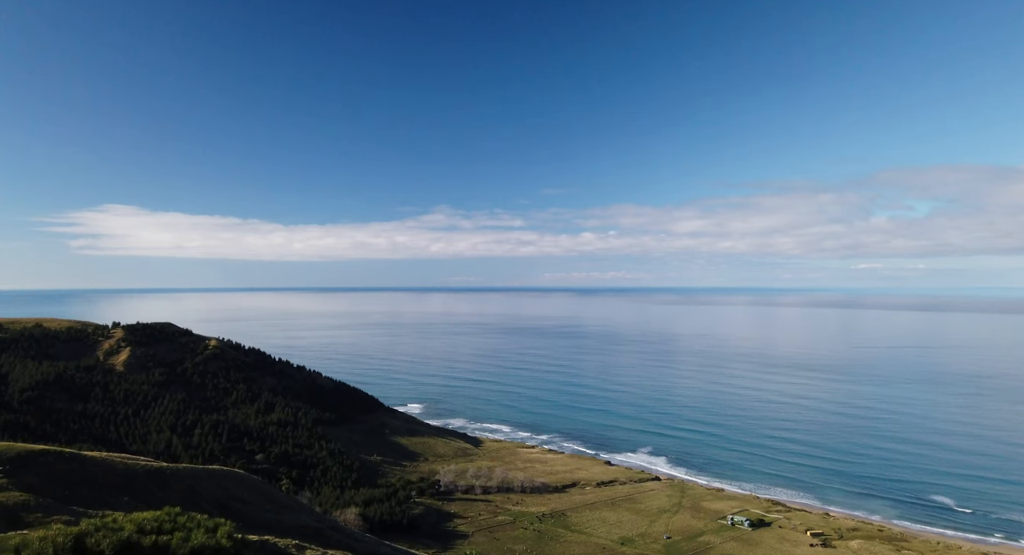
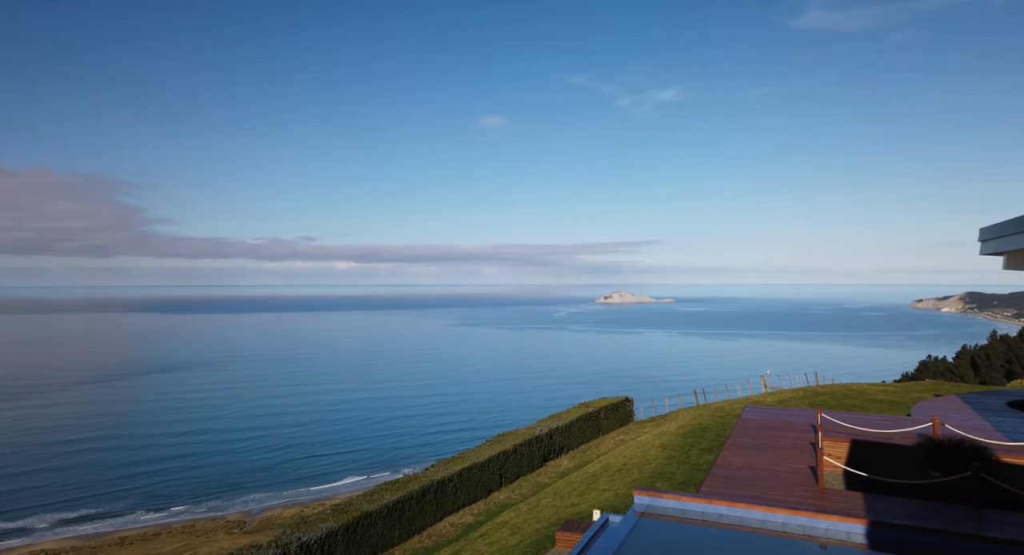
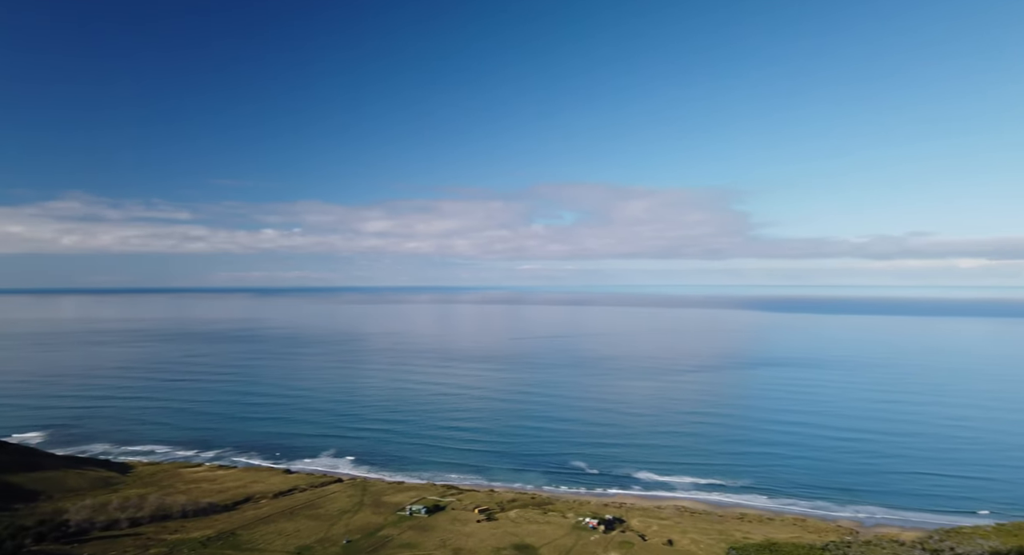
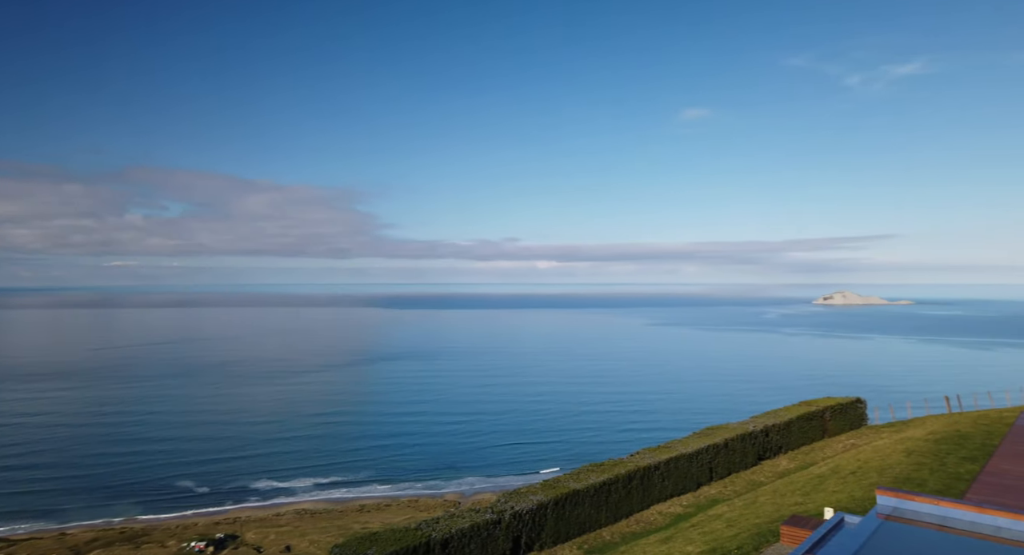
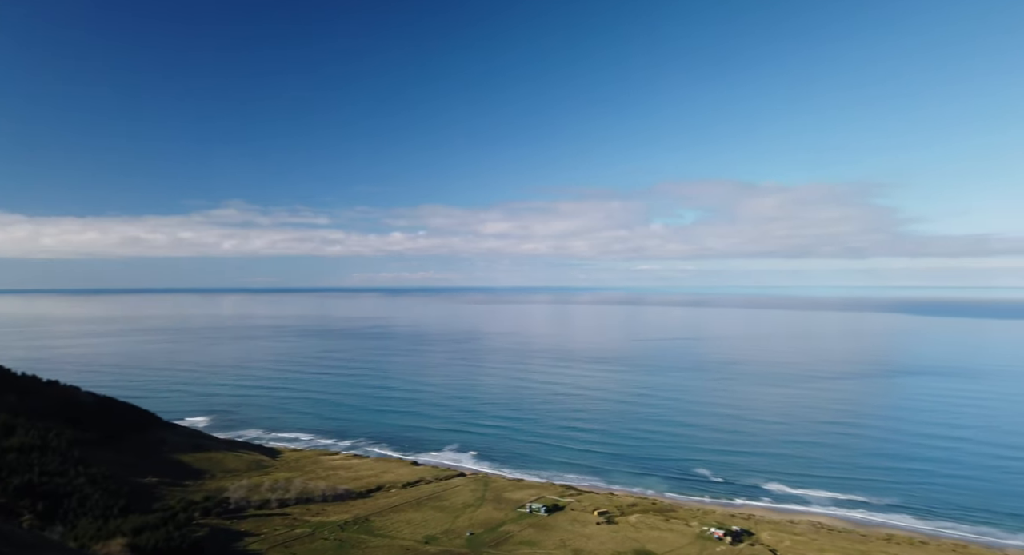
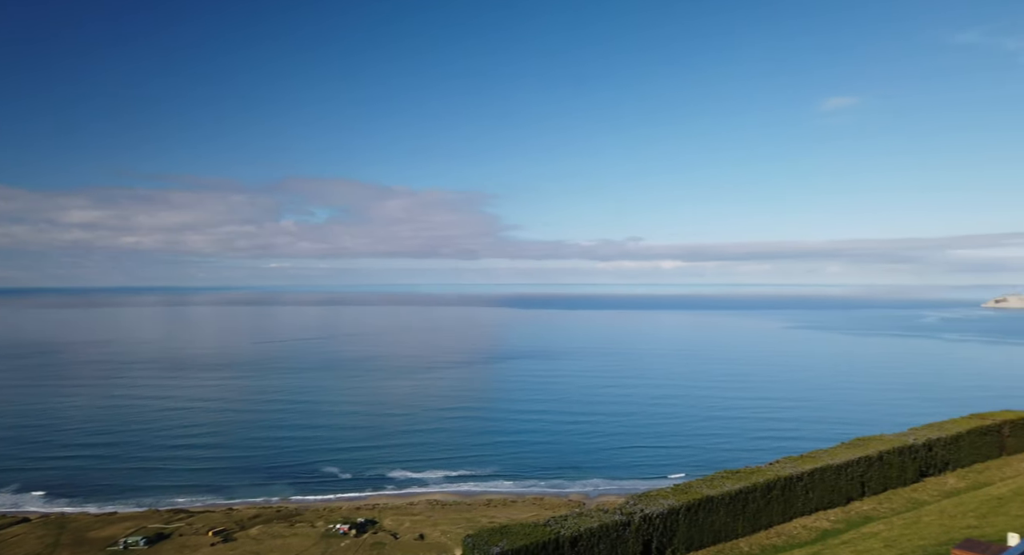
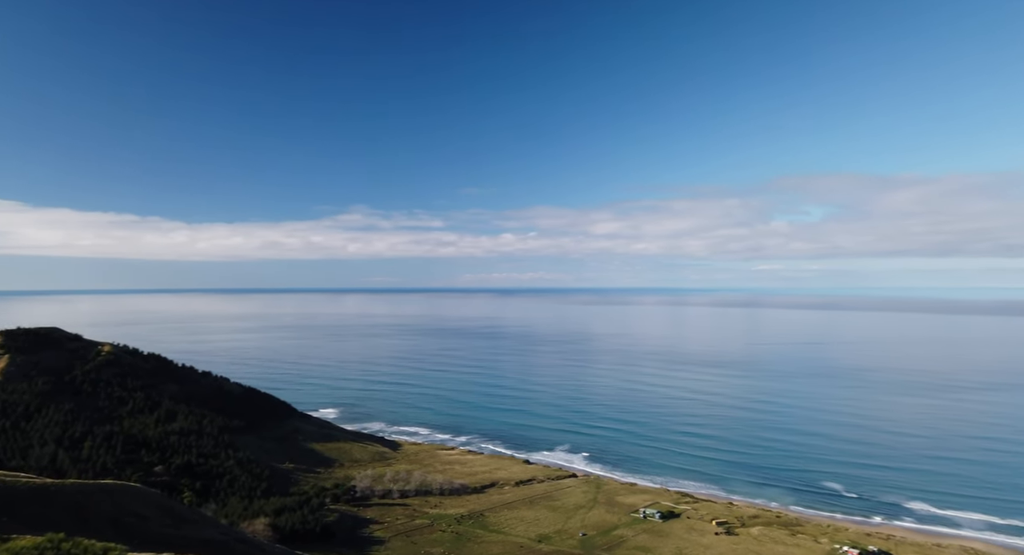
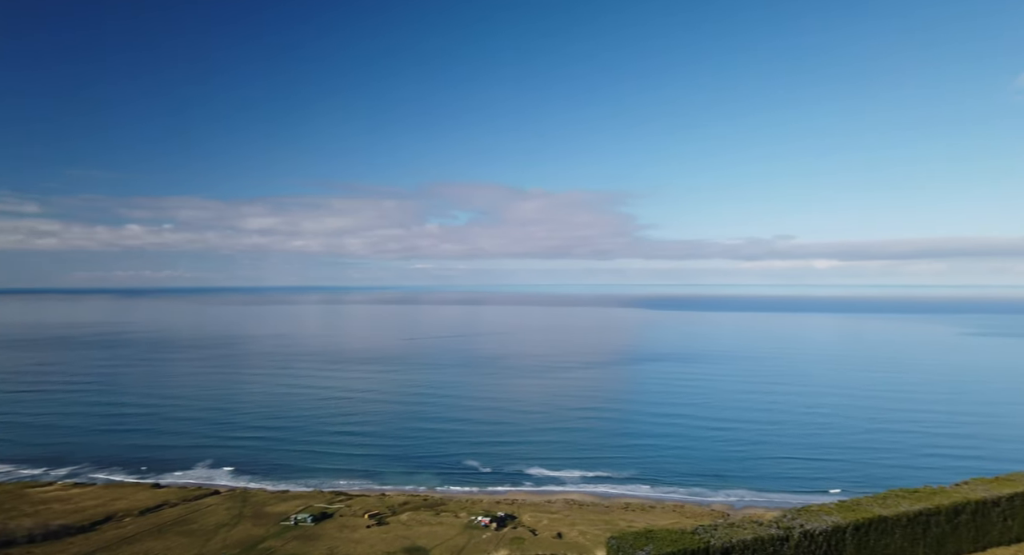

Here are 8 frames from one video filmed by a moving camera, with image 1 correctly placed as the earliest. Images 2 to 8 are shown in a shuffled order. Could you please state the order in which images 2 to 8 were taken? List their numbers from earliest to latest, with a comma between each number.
7, 5, 3, 8, 6, 4, 2
